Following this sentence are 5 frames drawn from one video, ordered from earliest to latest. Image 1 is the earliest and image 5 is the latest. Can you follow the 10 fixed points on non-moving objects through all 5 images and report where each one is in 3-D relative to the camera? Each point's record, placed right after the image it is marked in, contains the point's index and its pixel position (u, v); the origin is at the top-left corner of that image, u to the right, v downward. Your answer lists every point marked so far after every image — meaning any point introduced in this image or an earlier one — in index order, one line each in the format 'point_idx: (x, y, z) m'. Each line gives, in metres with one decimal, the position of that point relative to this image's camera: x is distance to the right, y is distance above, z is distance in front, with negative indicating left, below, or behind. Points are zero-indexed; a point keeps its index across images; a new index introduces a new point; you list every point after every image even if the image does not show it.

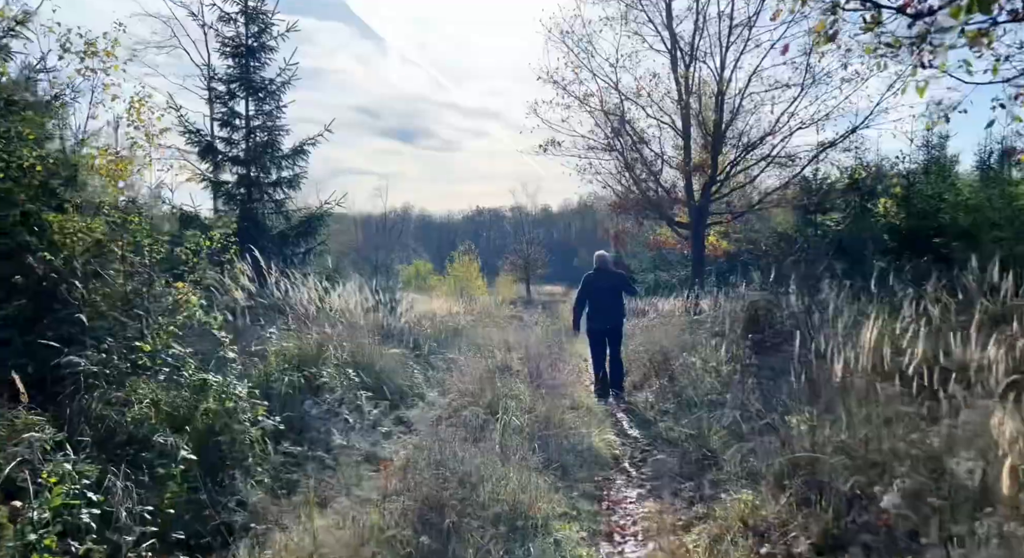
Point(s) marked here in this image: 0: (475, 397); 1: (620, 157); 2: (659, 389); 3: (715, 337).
0: (-0.5, -1.4, +7.9) m
1: (+2.6, +3.0, +16.2) m
2: (+1.9, -1.4, +8.4) m
3: (+2.7, -0.8, +8.8) m
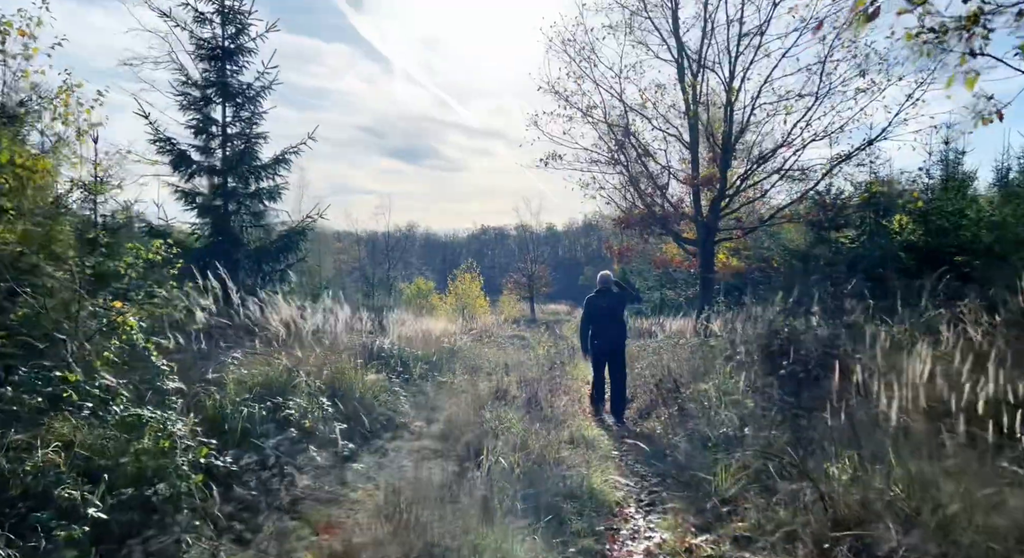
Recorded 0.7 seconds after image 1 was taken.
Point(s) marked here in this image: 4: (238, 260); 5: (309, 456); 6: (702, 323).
0: (-0.5, -1.6, +7.1) m
1: (+2.6, +2.6, +15.5) m
2: (+1.8, -1.6, +7.6) m
3: (+2.6, -1.0, +8.0) m
4: (-3.8, +0.3, +9.2) m
5: (-1.7, -1.5, +5.6) m
6: (+4.0, -1.0, +14.1) m
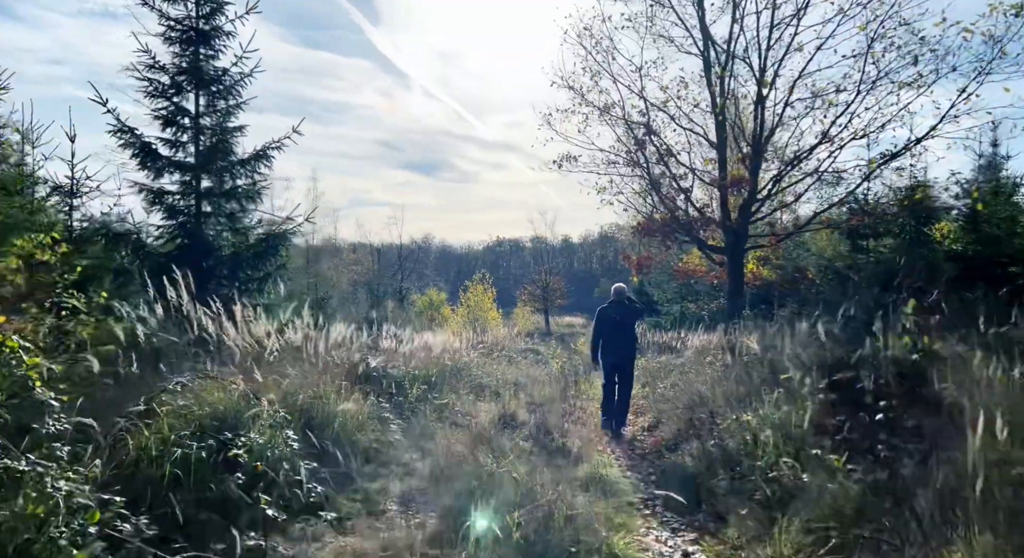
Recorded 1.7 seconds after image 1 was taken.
0: (-0.5, -1.7, +6.0) m
1: (+2.8, +2.3, +14.3) m
2: (+1.8, -1.7, +6.4) m
3: (+2.7, -1.1, +6.8) m
4: (-3.7, +0.1, +8.2) m
5: (-1.7, -1.5, +4.4) m
6: (+4.2, -1.2, +12.9) m
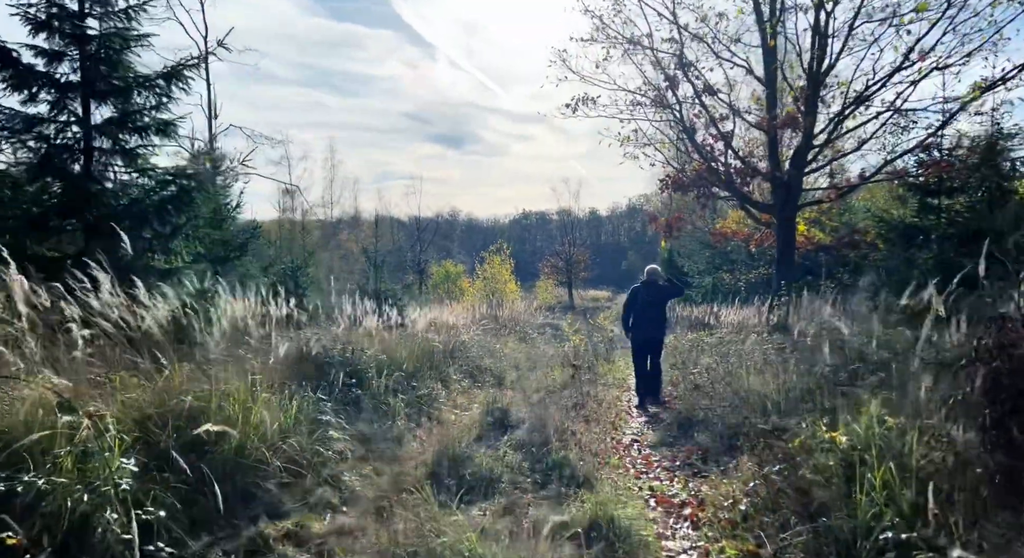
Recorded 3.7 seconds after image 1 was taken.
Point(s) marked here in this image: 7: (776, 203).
0: (-0.7, -1.4, +4.0) m
1: (+2.9, +3.0, +12.0) m
2: (+1.6, -1.4, +4.3) m
3: (+2.5, -0.8, +4.6) m
4: (-3.8, +0.5, +6.2) m
5: (-2.0, -1.3, +2.5) m
6: (+4.3, -0.6, +10.7) m
7: (+4.6, +1.3, +11.5) m
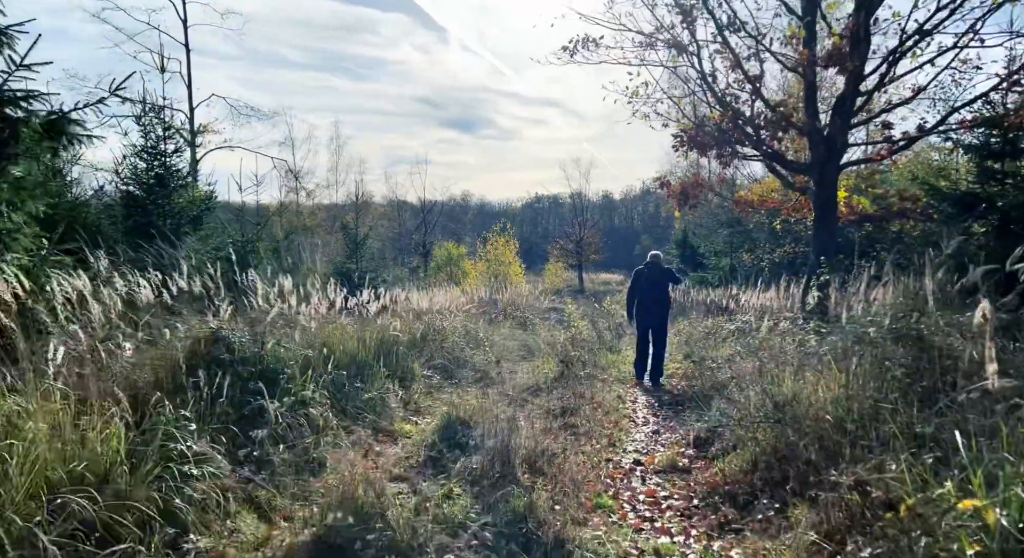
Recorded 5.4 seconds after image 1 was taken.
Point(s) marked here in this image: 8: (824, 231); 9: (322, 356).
0: (-1.1, -1.2, +2.2) m
1: (+2.7, +3.3, +10.0) m
2: (+1.3, -1.2, +2.5) m
3: (+2.1, -0.6, +2.8) m
4: (-4.2, +0.8, +4.5) m
5: (-2.4, -1.1, +0.7) m
6: (+4.0, -0.3, +8.8) m
7: (+4.4, +1.7, +9.6) m
8: (+4.6, +0.7, +9.8) m
9: (-1.9, -0.7, +6.4) m
